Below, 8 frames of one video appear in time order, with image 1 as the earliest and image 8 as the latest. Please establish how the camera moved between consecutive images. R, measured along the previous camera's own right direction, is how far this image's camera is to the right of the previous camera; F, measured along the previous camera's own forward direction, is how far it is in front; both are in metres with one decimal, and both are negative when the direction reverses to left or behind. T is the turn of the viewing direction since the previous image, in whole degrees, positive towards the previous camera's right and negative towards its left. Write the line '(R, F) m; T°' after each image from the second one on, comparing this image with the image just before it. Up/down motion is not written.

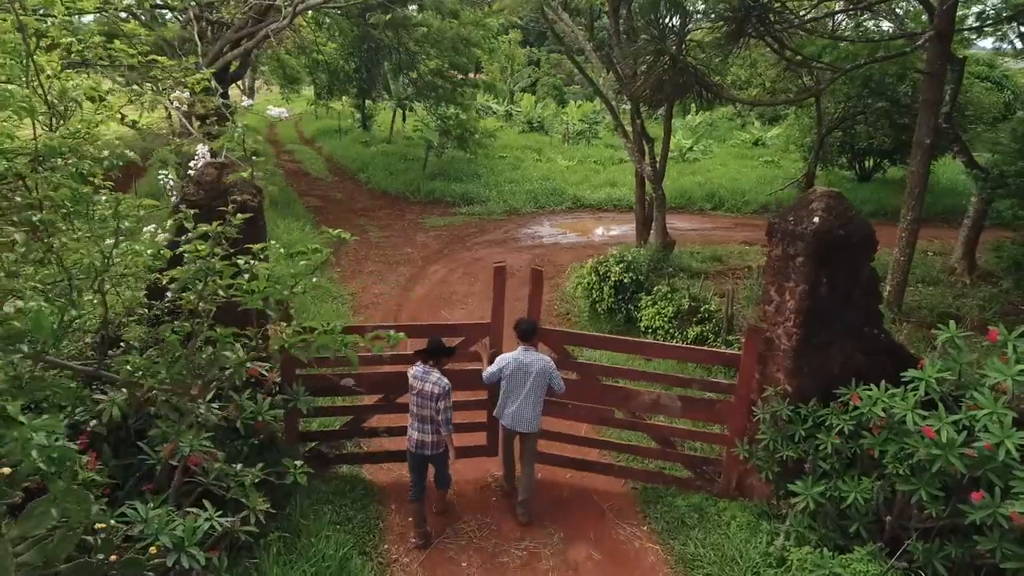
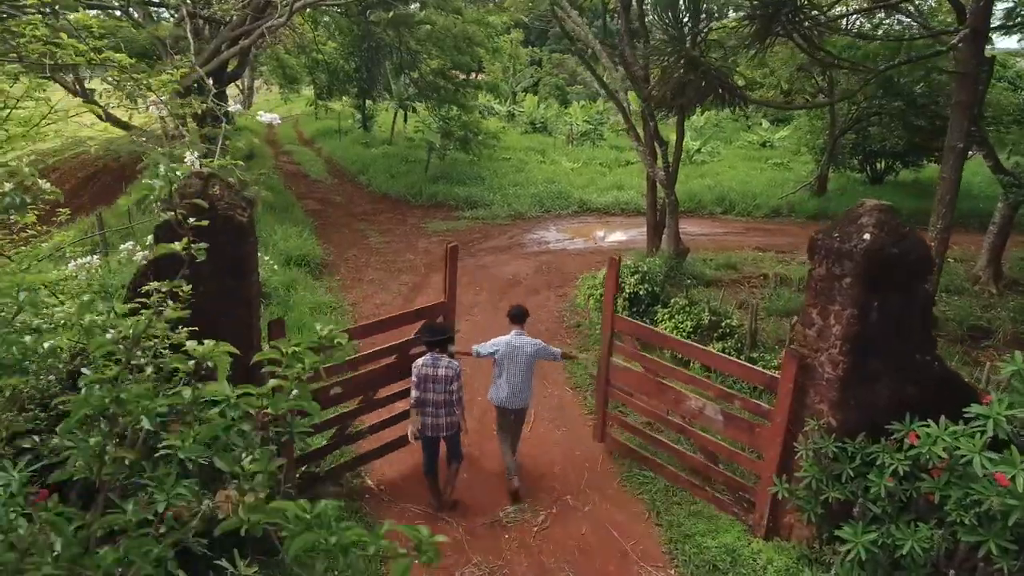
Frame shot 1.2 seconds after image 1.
(-0.1, +0.4) m; 0°
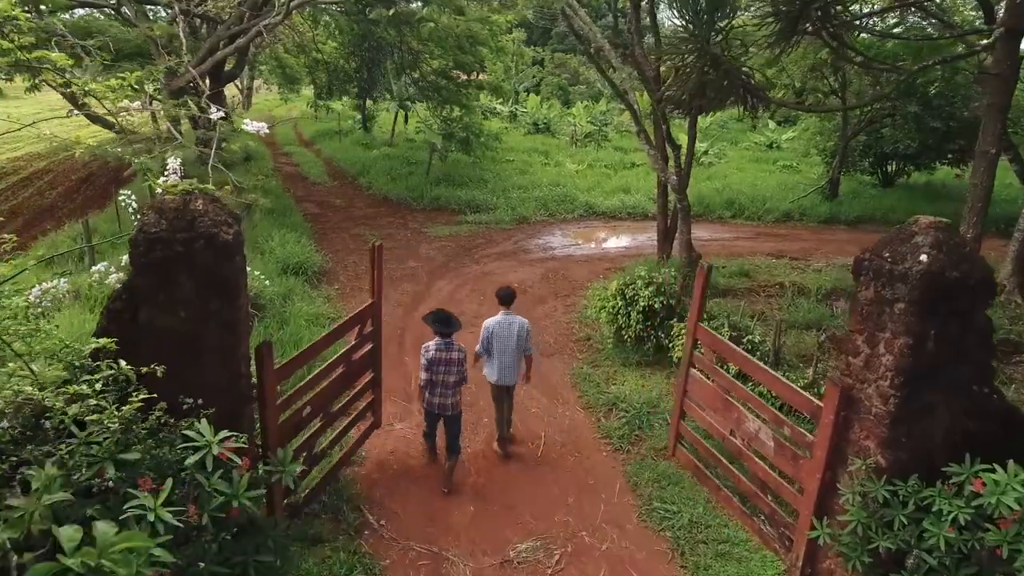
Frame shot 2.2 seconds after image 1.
(-0.1, +0.4) m; 0°
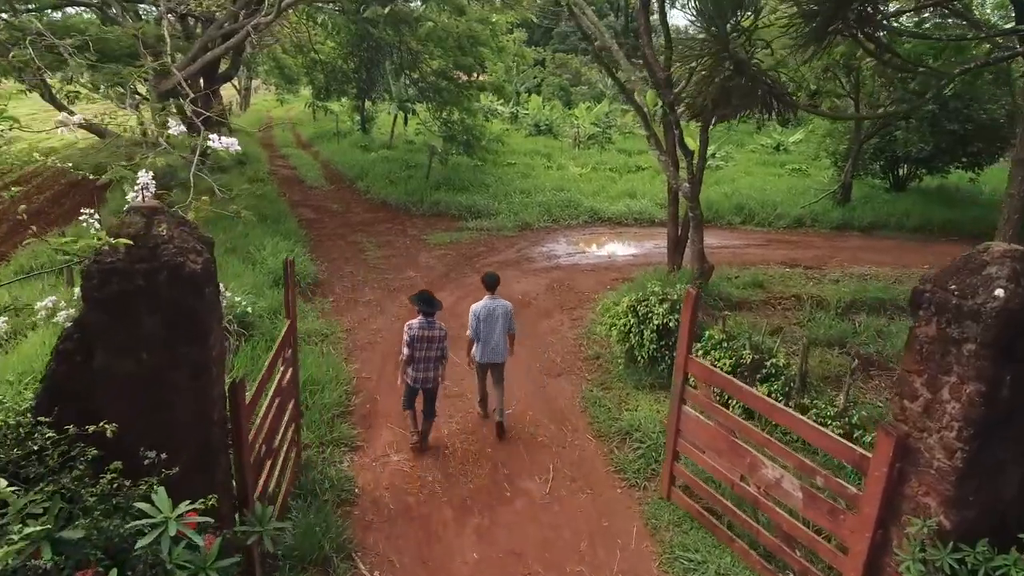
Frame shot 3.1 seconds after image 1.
(0.0, +0.4) m; 0°
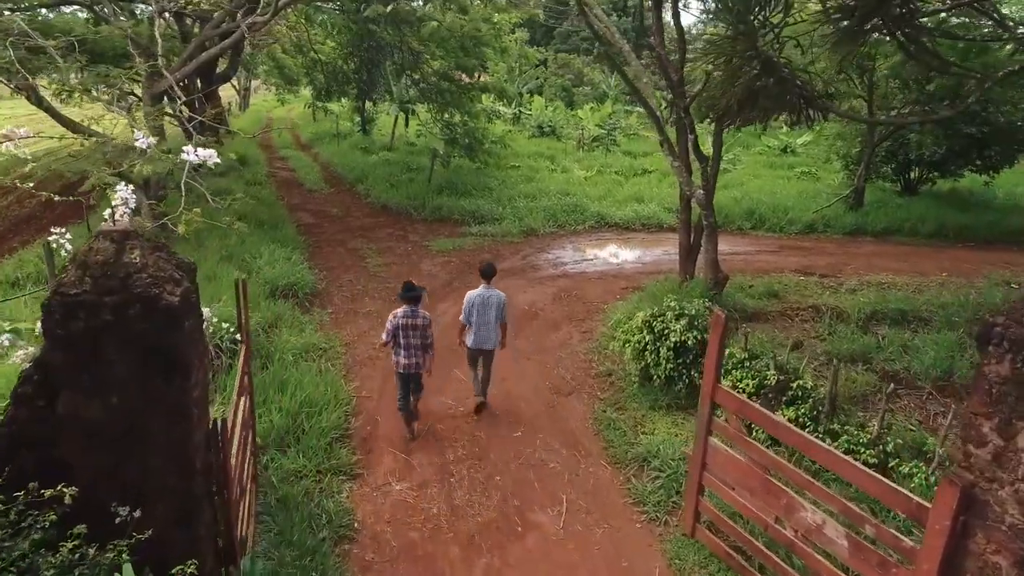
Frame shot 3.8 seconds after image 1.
(-0.1, +0.3) m; 0°
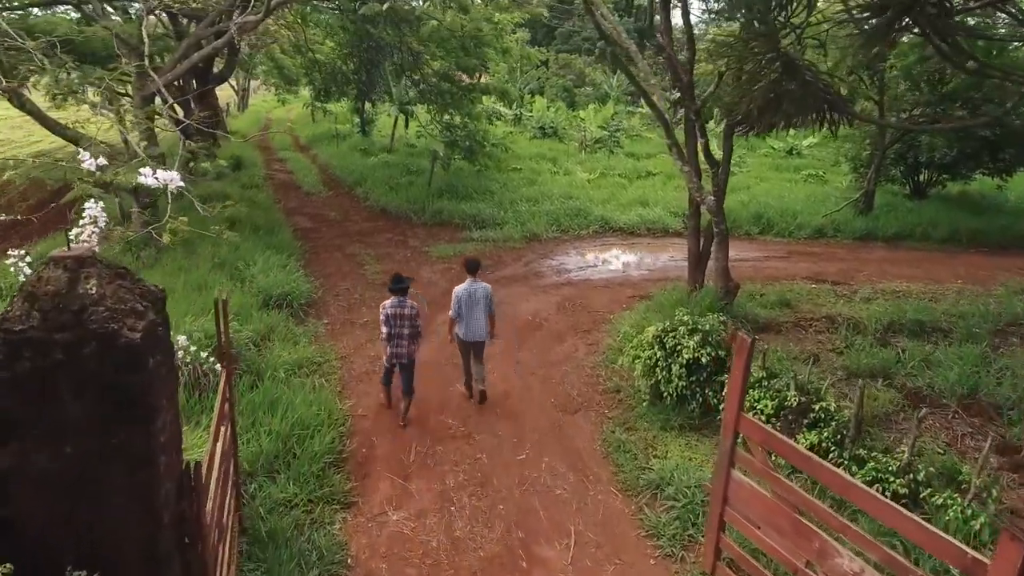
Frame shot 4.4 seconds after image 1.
(0.0, +0.3) m; 0°
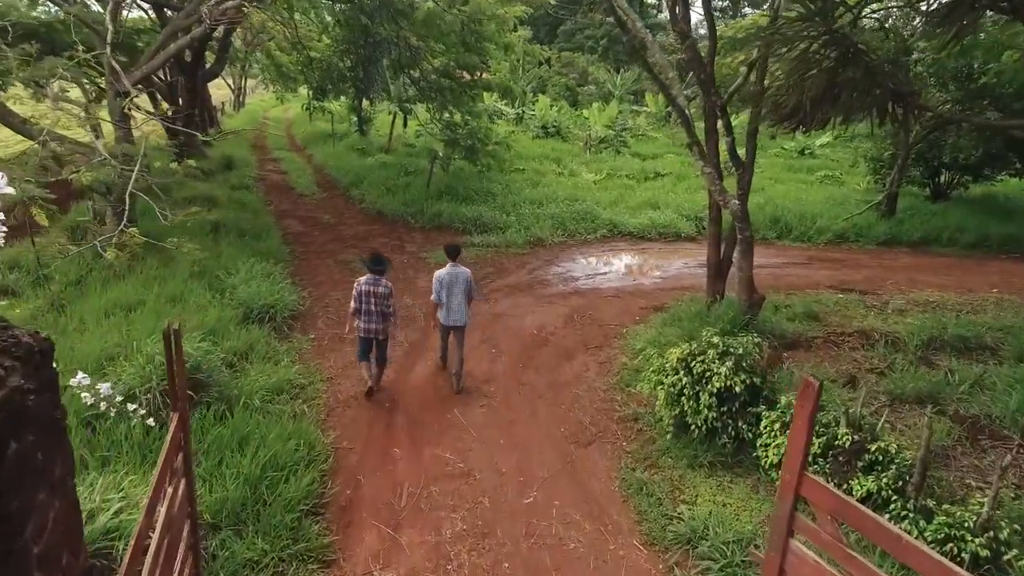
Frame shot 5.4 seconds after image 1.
(0.0, +0.7) m; 0°
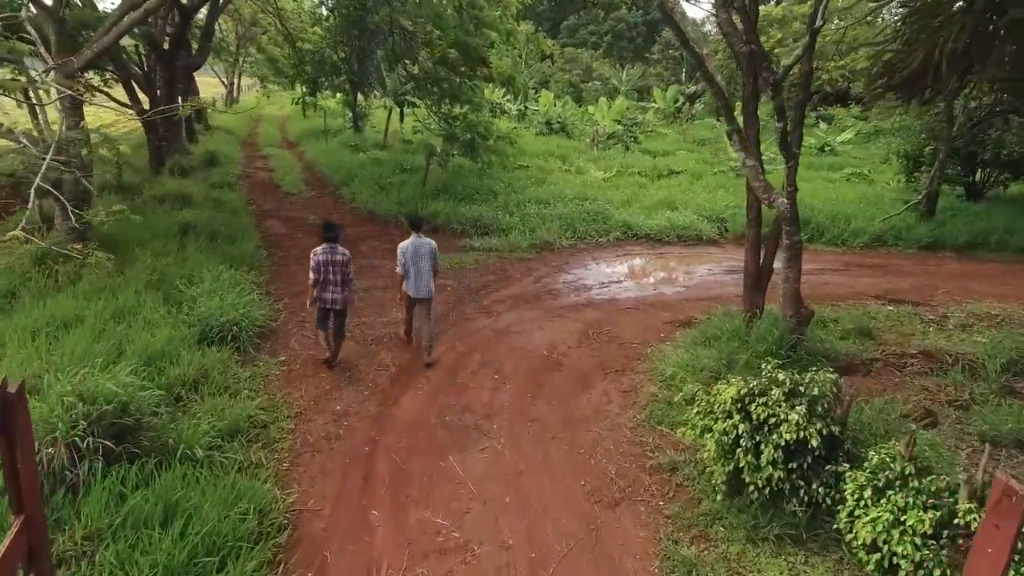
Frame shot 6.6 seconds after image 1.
(-0.1, +1.1) m; 0°
